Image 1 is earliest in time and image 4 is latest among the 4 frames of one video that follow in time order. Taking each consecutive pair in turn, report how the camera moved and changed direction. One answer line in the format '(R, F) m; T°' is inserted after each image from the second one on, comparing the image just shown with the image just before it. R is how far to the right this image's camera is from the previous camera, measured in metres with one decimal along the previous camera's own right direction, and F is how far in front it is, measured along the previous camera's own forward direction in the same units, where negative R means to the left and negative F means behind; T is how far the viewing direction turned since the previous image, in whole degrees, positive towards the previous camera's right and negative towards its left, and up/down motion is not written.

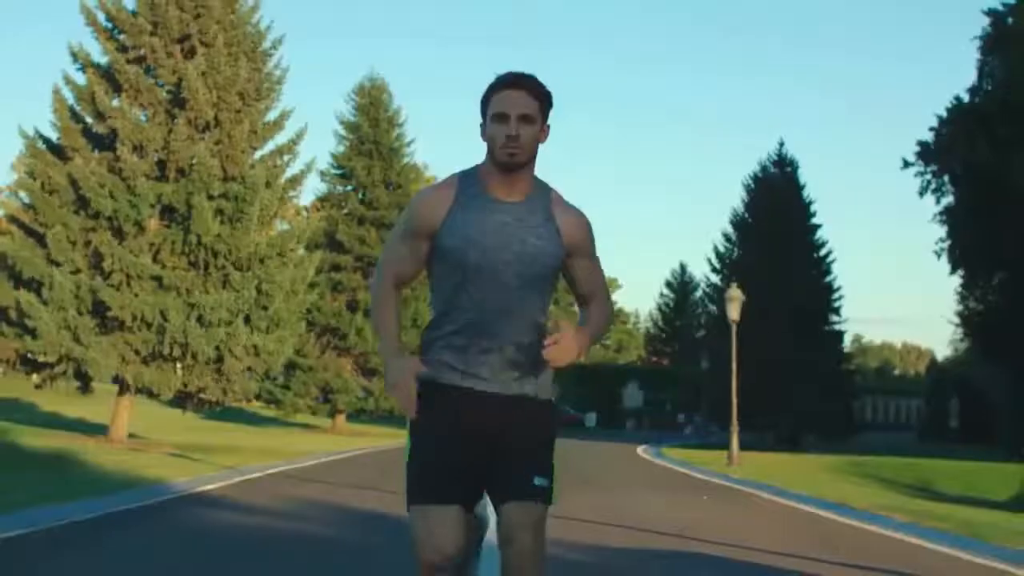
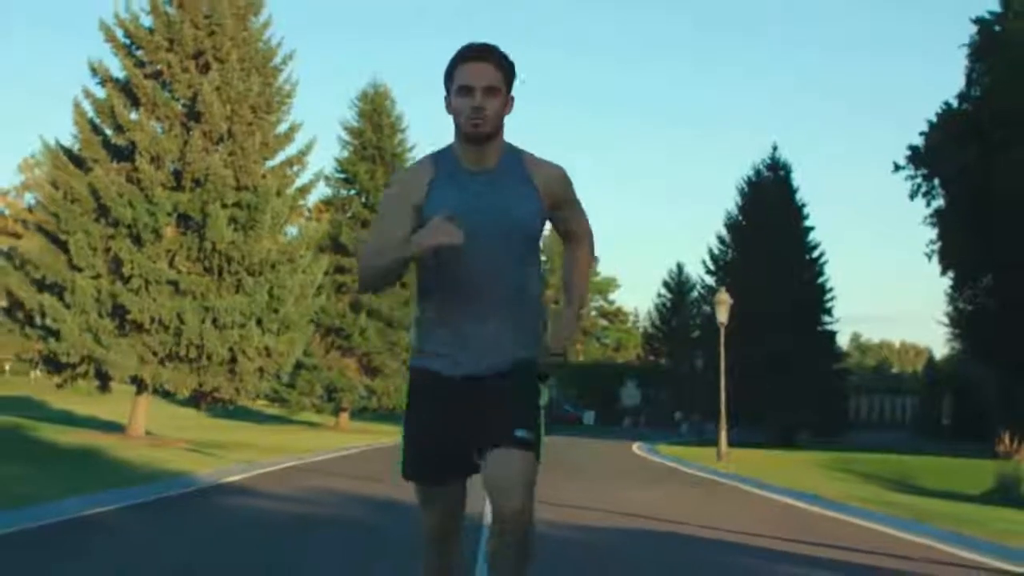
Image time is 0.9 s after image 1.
(0.0, -0.9) m; 0°
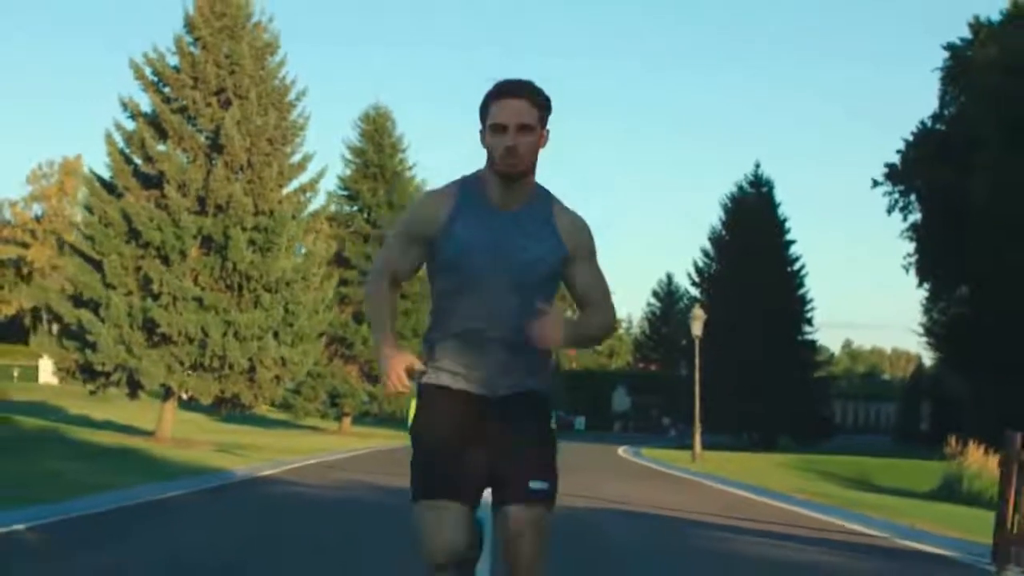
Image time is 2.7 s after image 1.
(0.0, -2.0) m; 0°
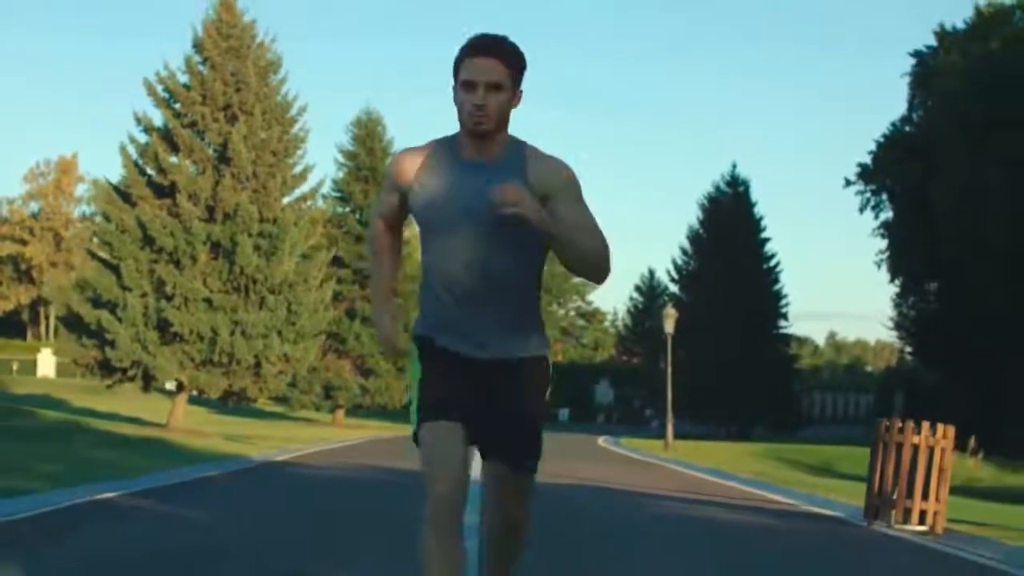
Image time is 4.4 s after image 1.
(0.0, -1.7) m; +1°
